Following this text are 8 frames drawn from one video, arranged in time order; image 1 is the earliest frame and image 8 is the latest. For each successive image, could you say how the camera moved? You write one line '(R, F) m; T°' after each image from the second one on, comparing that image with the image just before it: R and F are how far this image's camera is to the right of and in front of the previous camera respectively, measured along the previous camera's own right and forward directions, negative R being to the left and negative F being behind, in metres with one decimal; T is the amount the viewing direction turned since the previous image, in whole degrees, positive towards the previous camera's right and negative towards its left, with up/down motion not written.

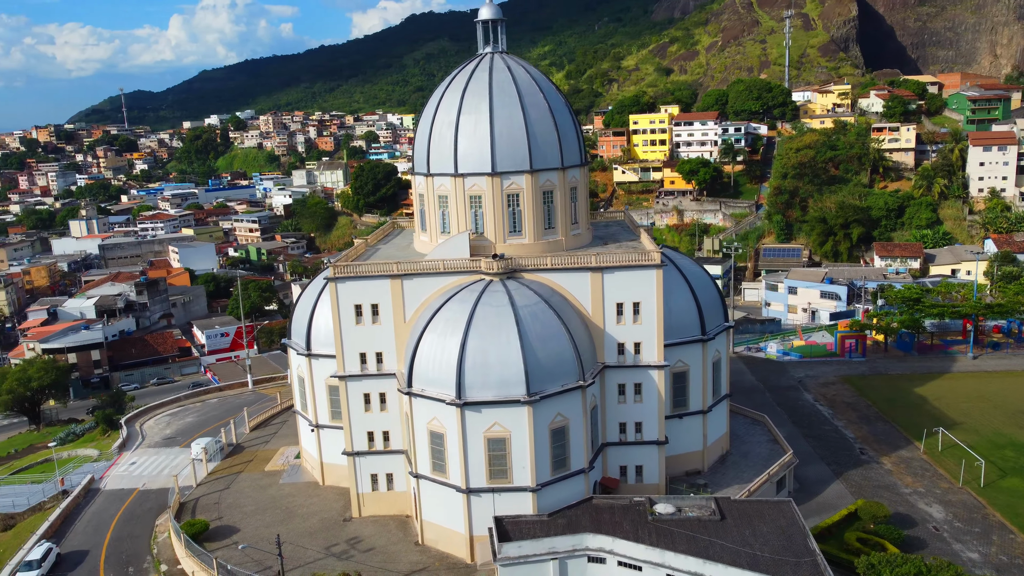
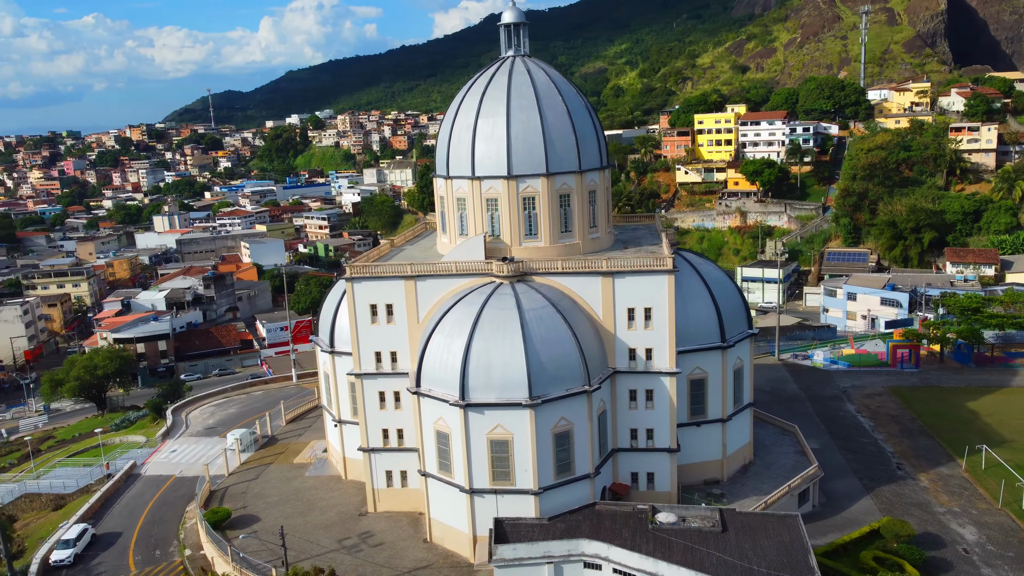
(+2.1, 0.0) m; -5°
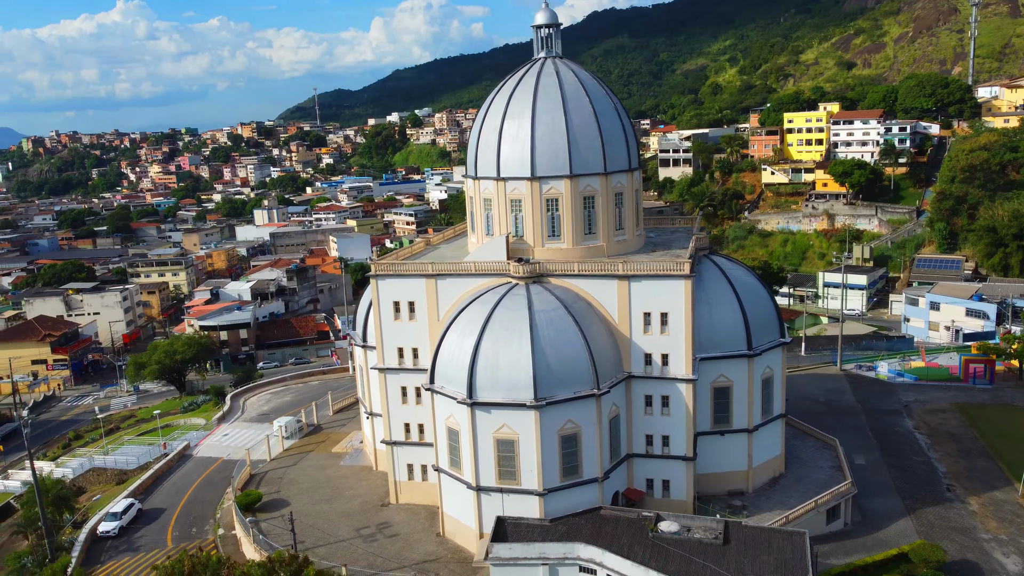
(+2.6, 0.0) m; -7°
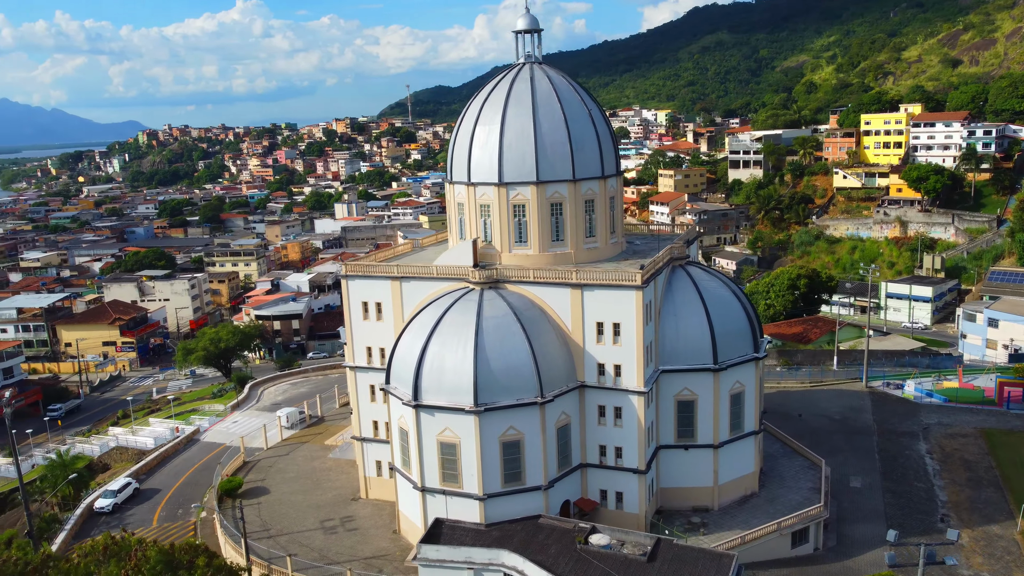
(+4.4, +0.1) m; -7°
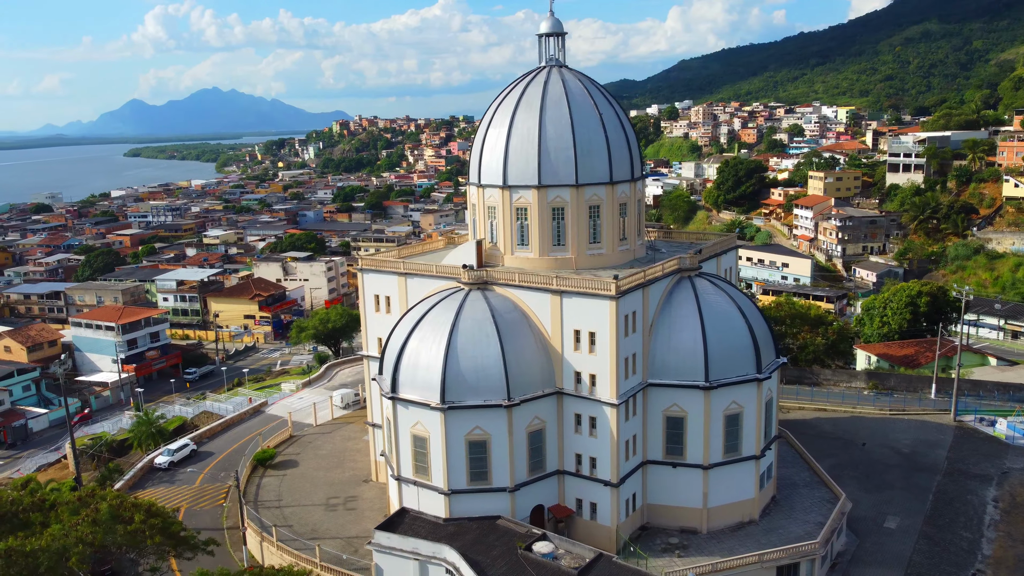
(+6.0, +0.4) m; -12°
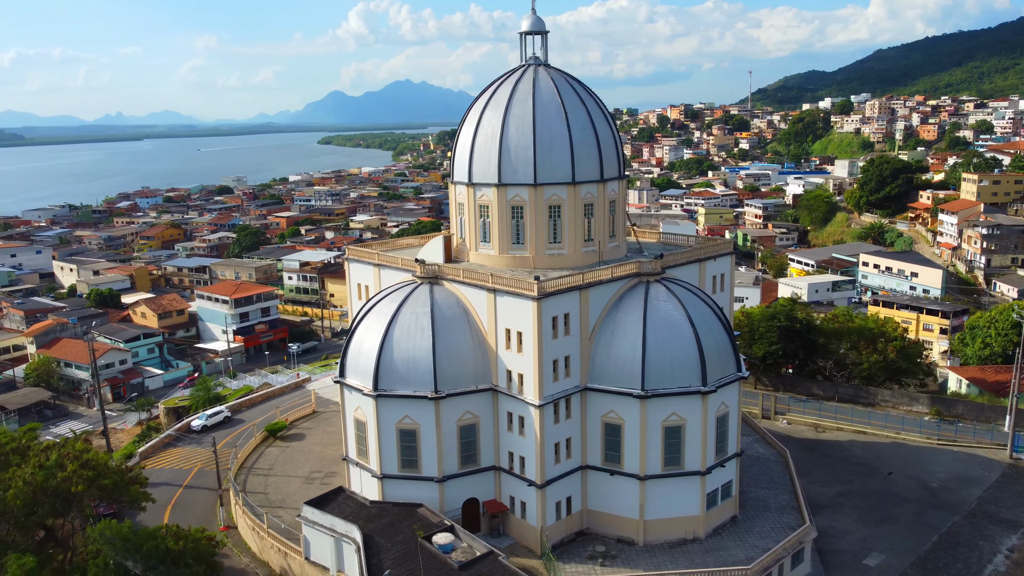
(+7.3, +0.5) m; -12°
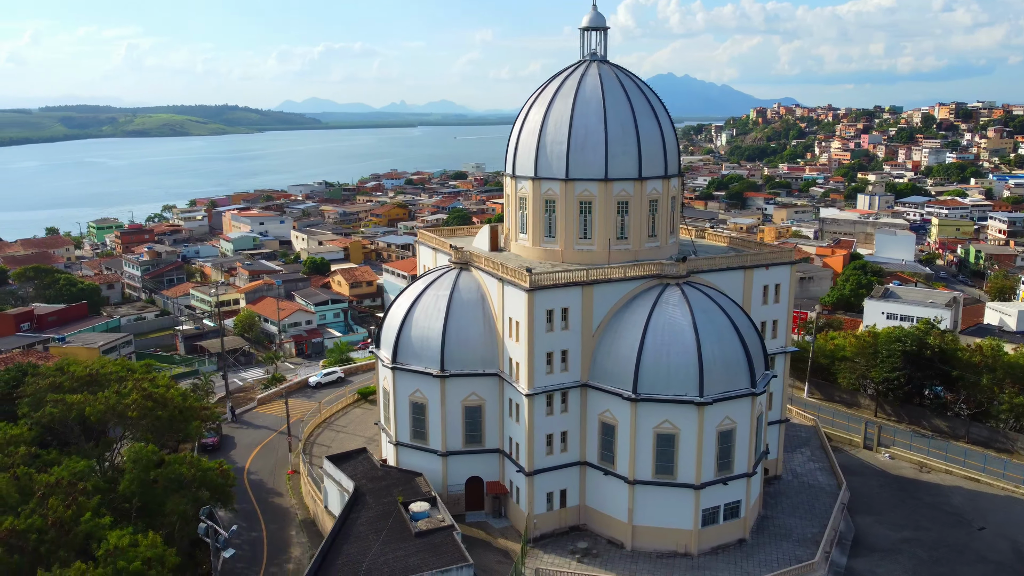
(+7.4, +0.4) m; -17°
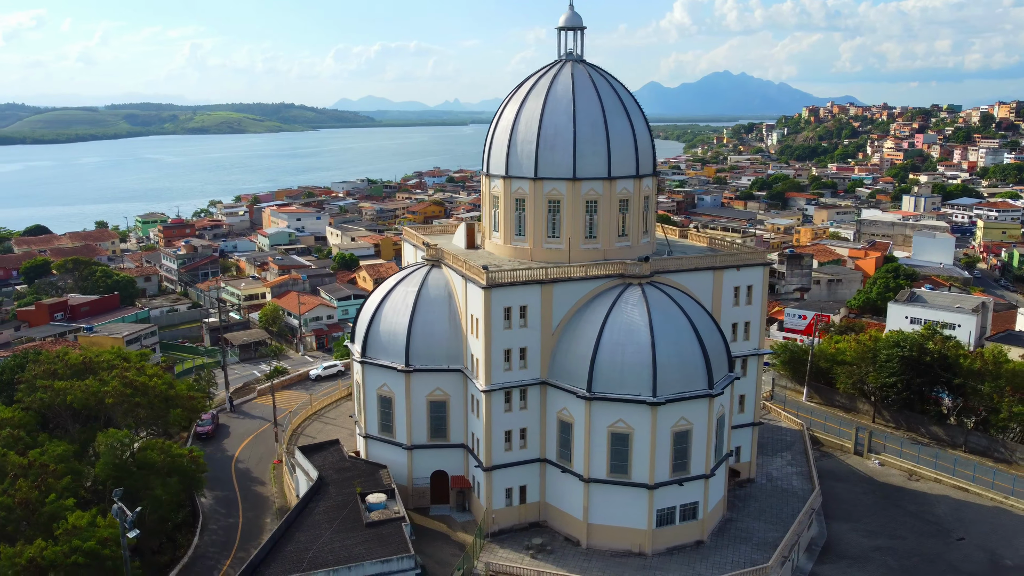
(+2.8, -0.2) m; -4°
